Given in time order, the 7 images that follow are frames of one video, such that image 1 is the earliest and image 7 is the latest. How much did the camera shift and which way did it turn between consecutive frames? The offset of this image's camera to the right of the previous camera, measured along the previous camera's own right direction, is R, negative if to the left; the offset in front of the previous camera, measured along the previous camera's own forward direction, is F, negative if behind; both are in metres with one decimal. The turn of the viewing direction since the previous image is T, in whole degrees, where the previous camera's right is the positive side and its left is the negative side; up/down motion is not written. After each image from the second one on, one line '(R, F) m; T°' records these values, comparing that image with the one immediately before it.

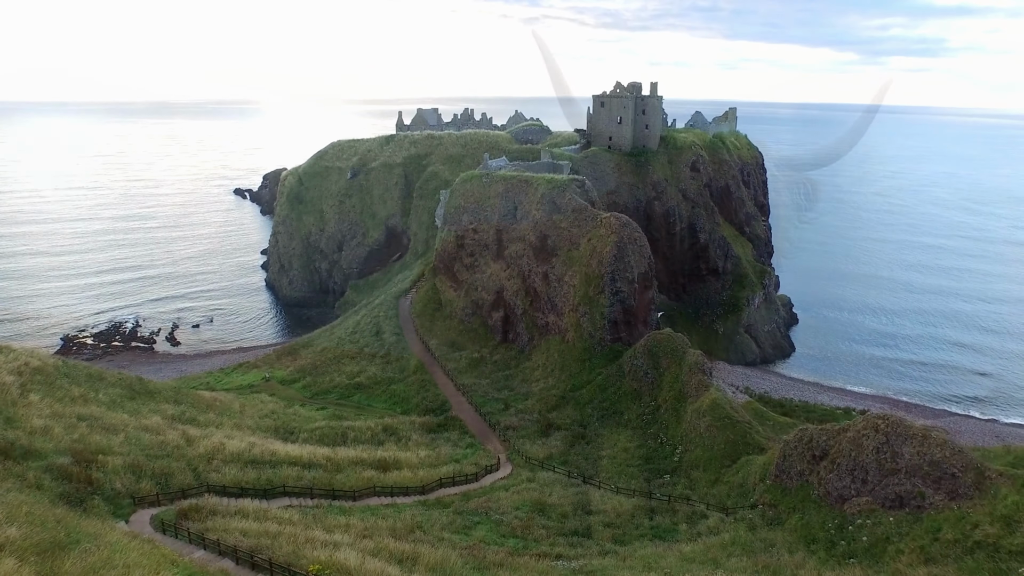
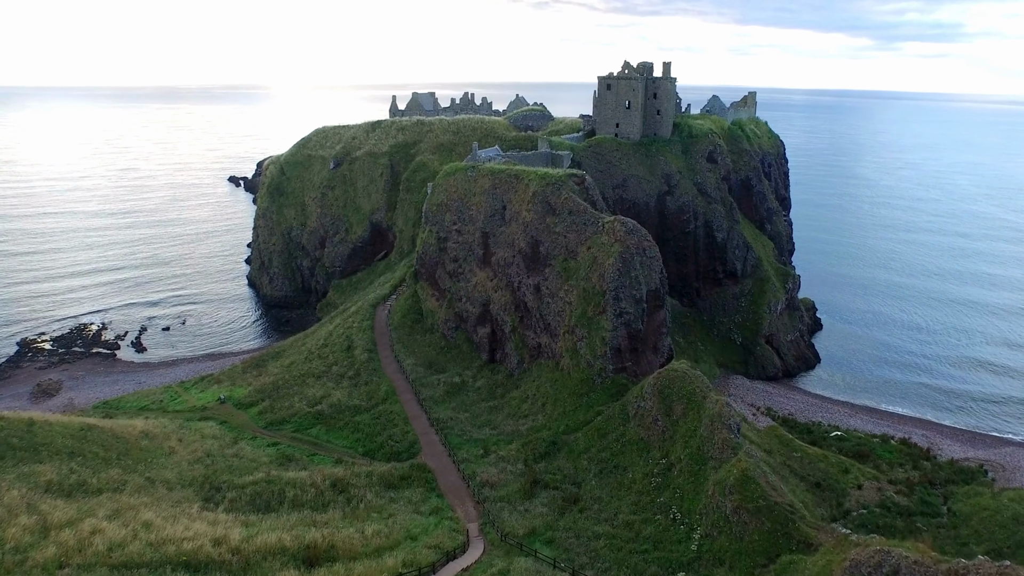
(+1.4, +7.2) m; -1°
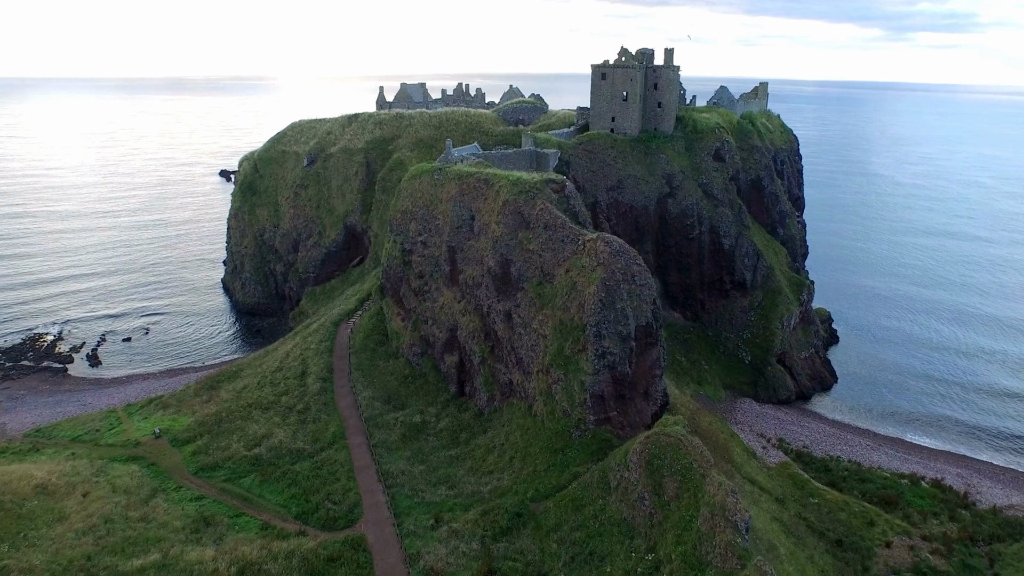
(+2.1, +6.3) m; -1°
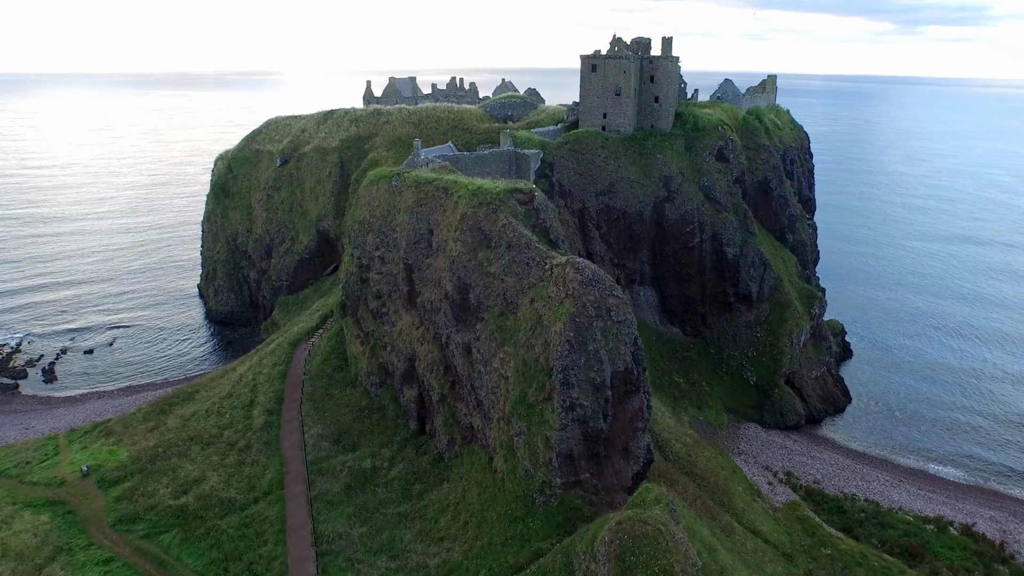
(+2.1, +5.1) m; -1°
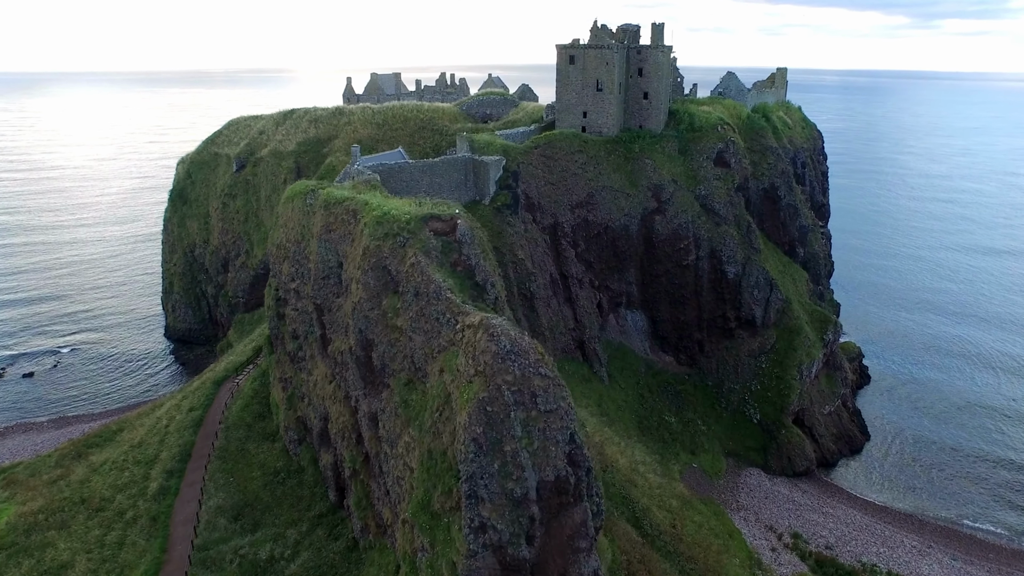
(+3.2, +6.5) m; -1°
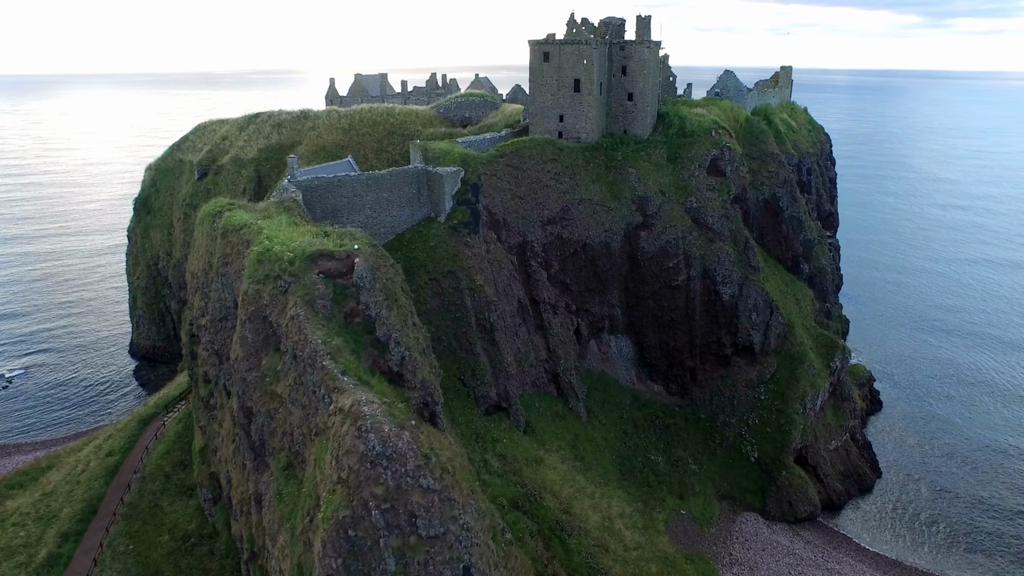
(+2.5, +4.5) m; -1°
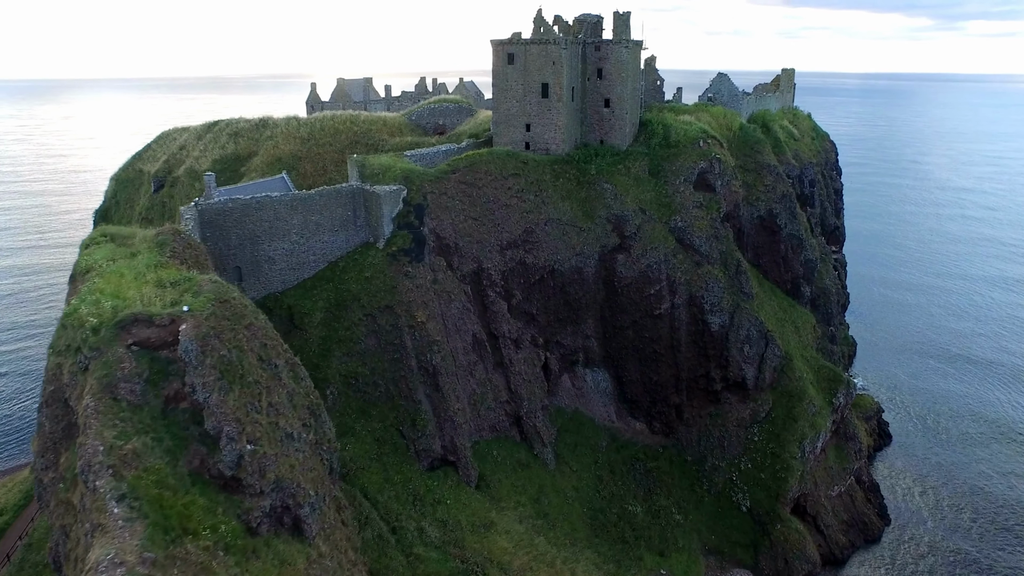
(+2.6, +4.2) m; -1°
